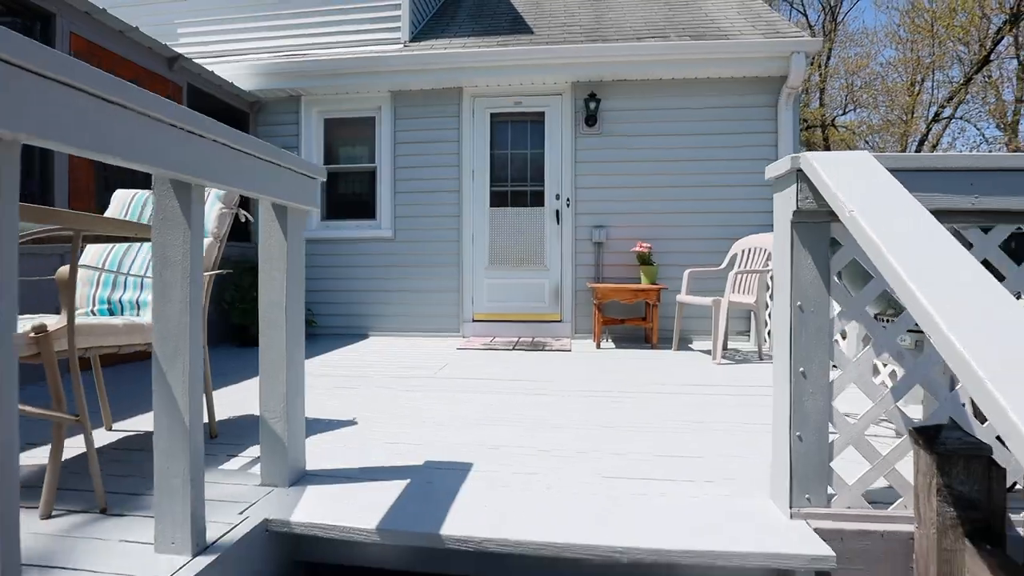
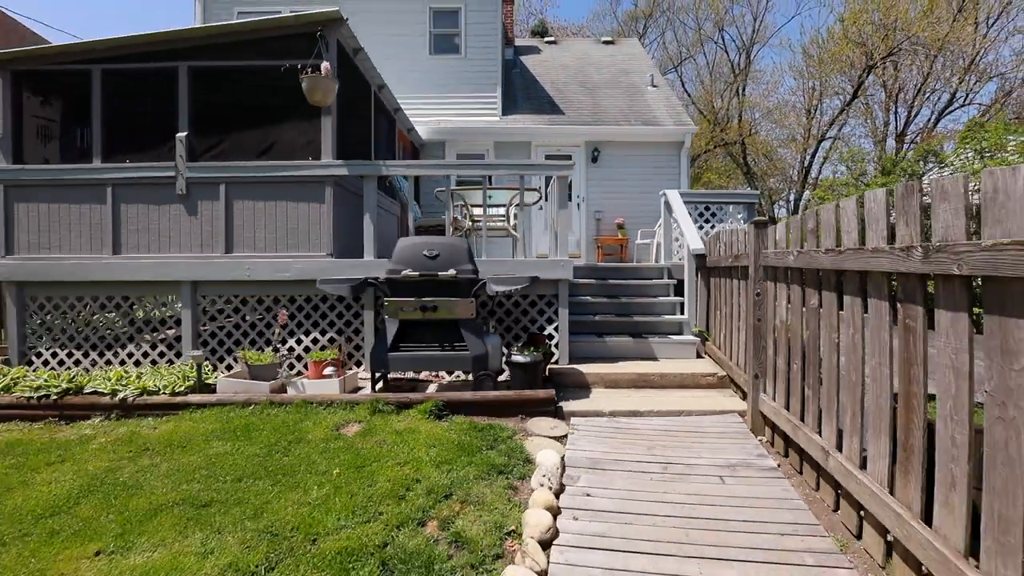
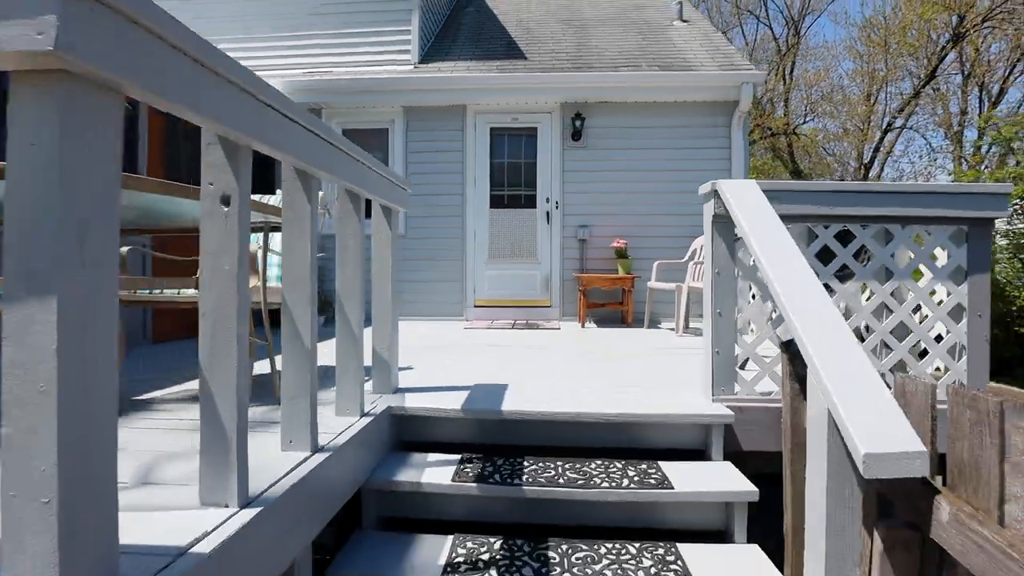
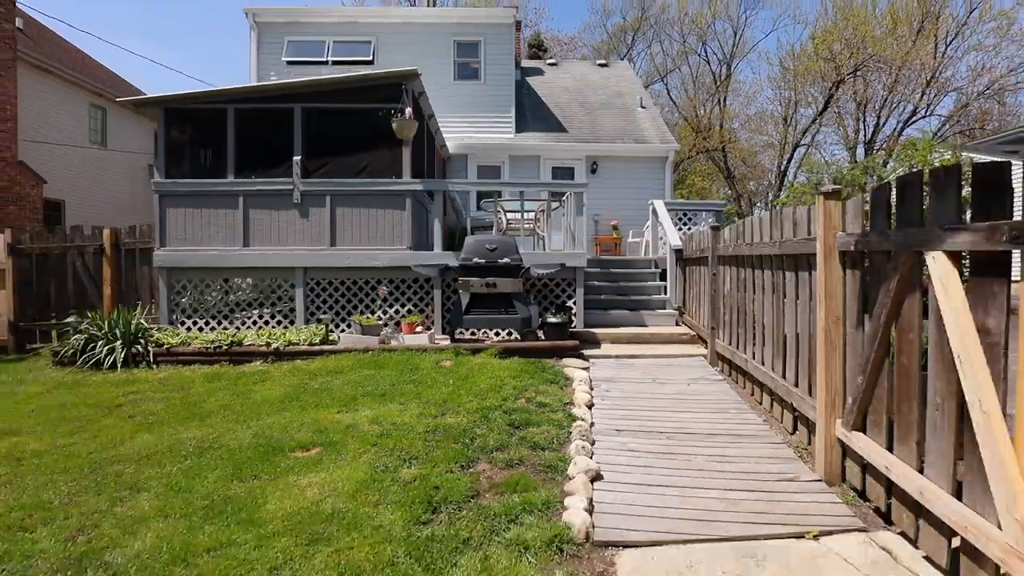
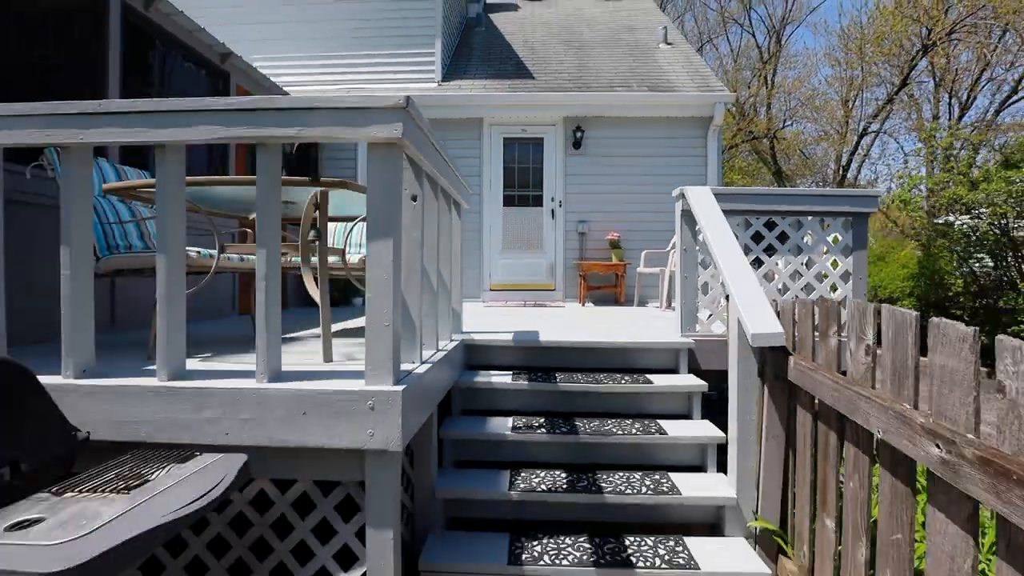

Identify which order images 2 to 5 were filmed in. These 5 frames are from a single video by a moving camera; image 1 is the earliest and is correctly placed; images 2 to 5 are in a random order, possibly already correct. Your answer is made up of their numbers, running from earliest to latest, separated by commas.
3, 5, 2, 4
